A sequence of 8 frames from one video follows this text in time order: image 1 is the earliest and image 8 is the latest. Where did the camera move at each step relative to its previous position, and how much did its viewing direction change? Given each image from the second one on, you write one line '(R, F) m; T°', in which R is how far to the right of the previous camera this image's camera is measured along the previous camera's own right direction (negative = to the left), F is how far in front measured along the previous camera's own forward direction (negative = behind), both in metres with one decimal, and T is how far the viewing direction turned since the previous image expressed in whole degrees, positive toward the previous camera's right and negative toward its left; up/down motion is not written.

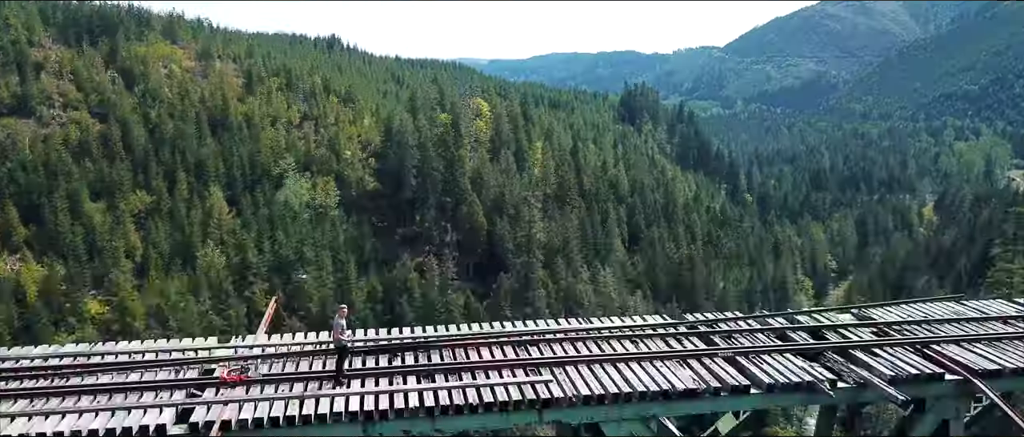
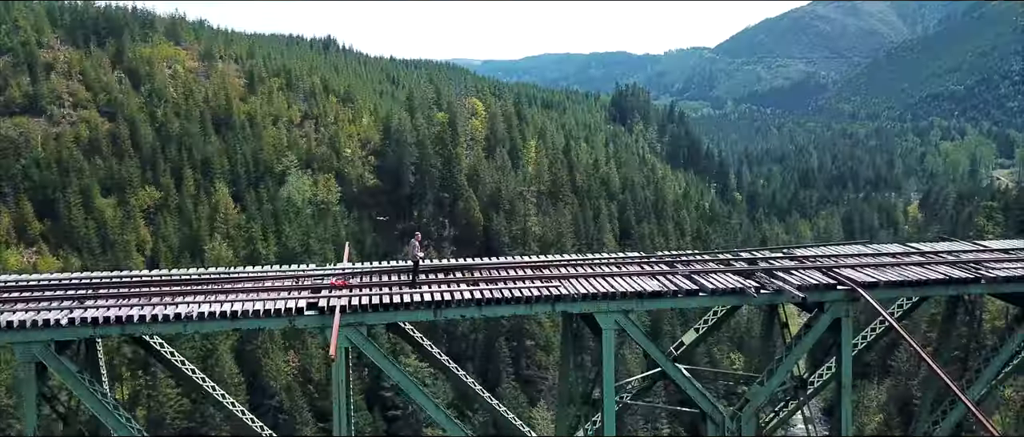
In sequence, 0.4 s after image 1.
(-0.3, -2.2) m; +1°
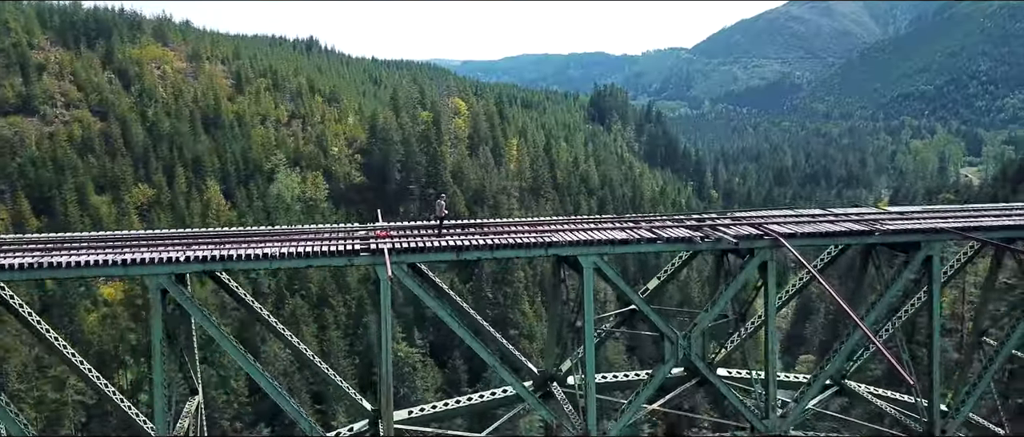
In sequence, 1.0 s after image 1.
(-0.3, -2.2) m; +2°
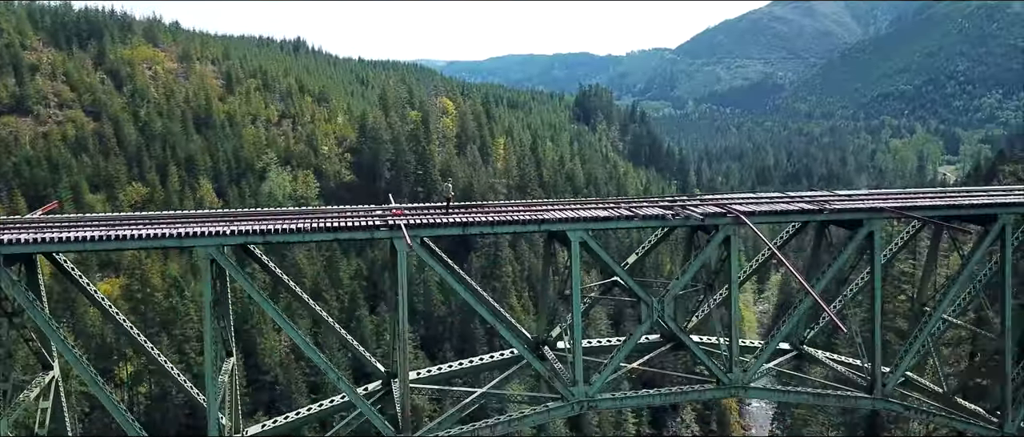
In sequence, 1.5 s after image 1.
(-0.2, -1.5) m; +1°
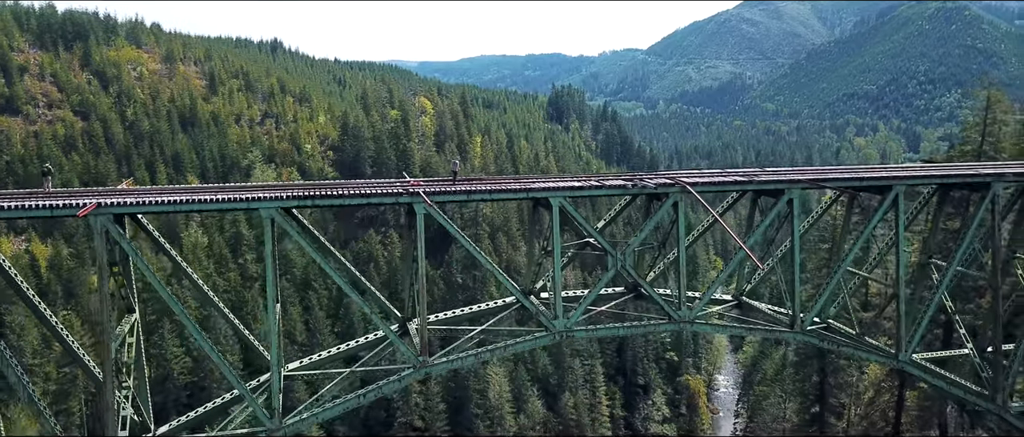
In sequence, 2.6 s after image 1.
(-0.4, -2.9) m; +2°
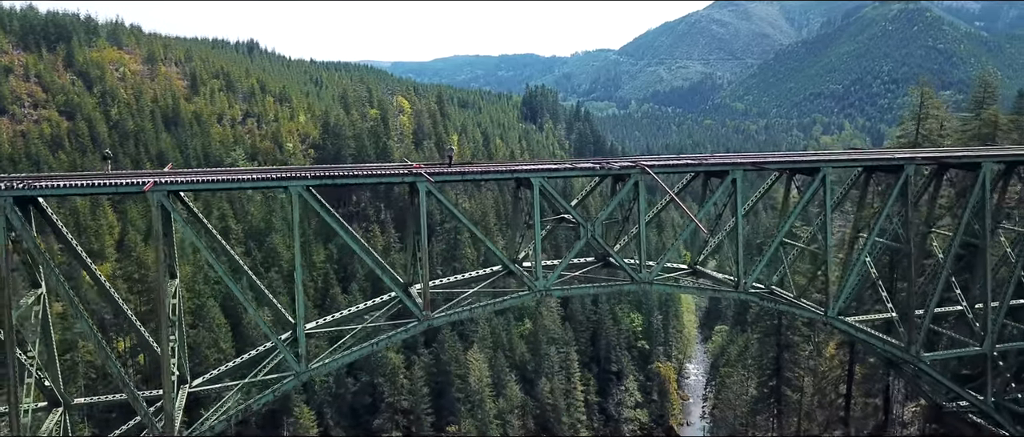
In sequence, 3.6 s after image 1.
(-0.3, -2.6) m; +2°
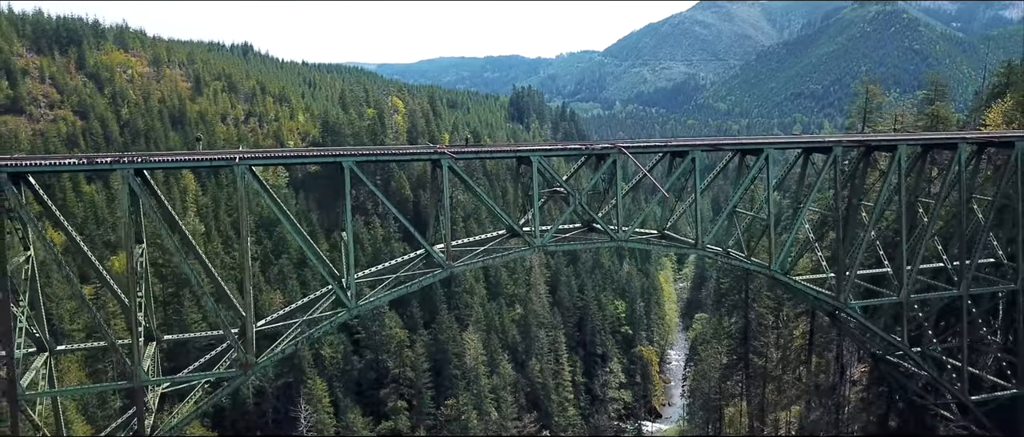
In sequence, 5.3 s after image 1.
(-0.5, -4.1) m; +1°
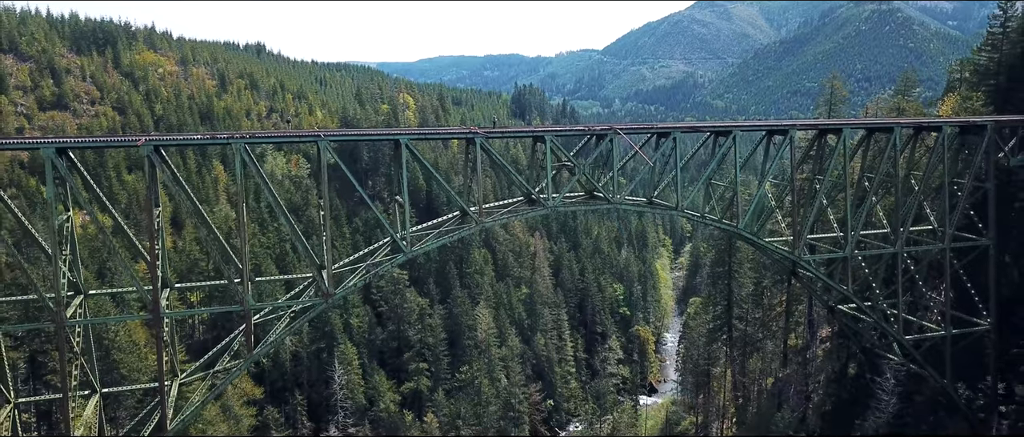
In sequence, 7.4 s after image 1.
(-0.7, -5.3) m; 0°
